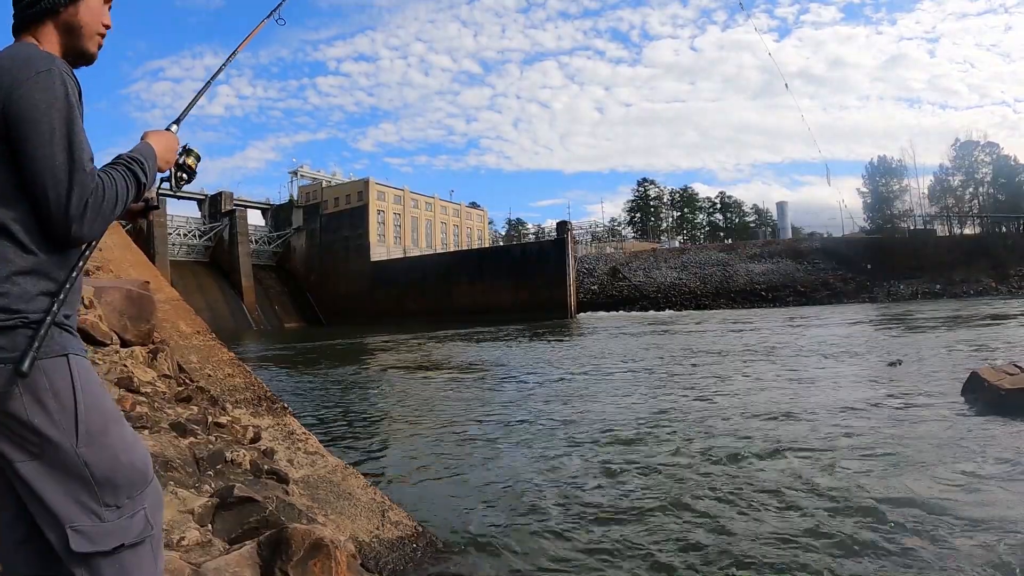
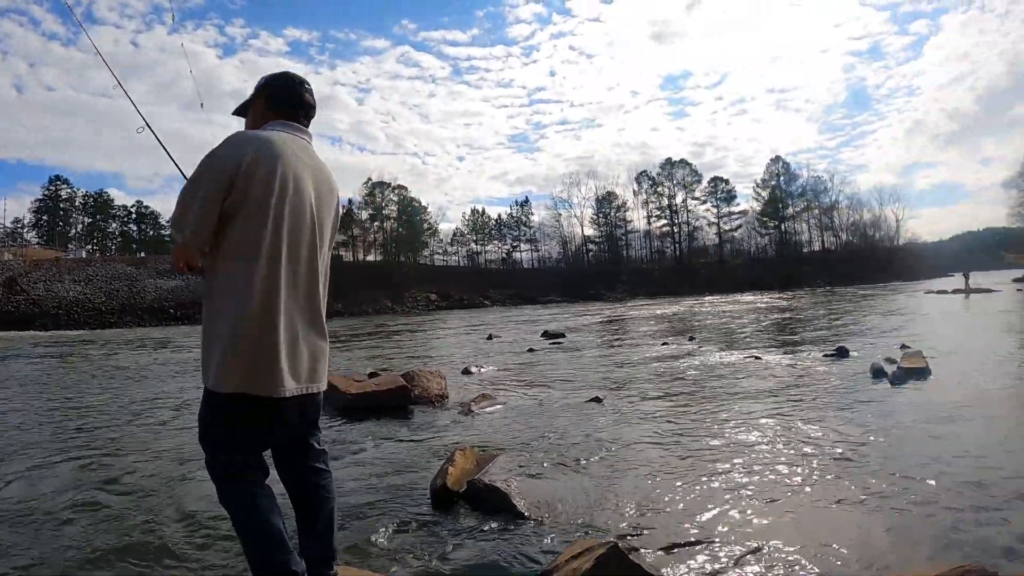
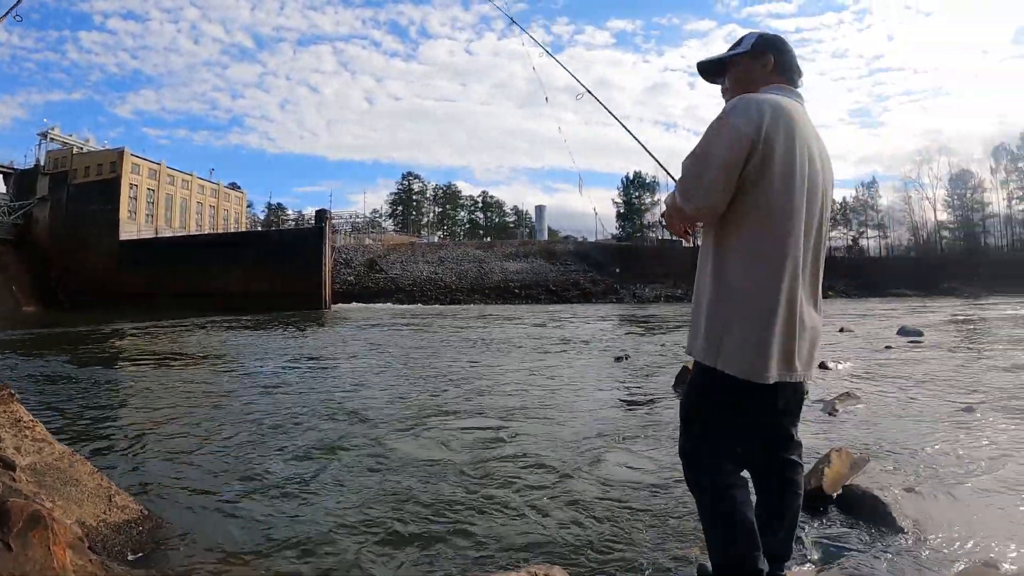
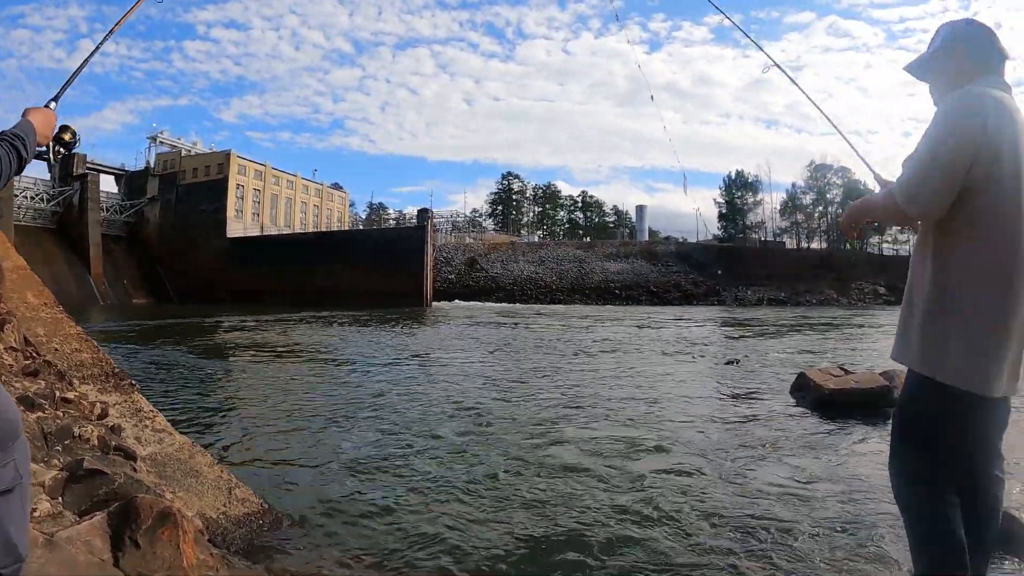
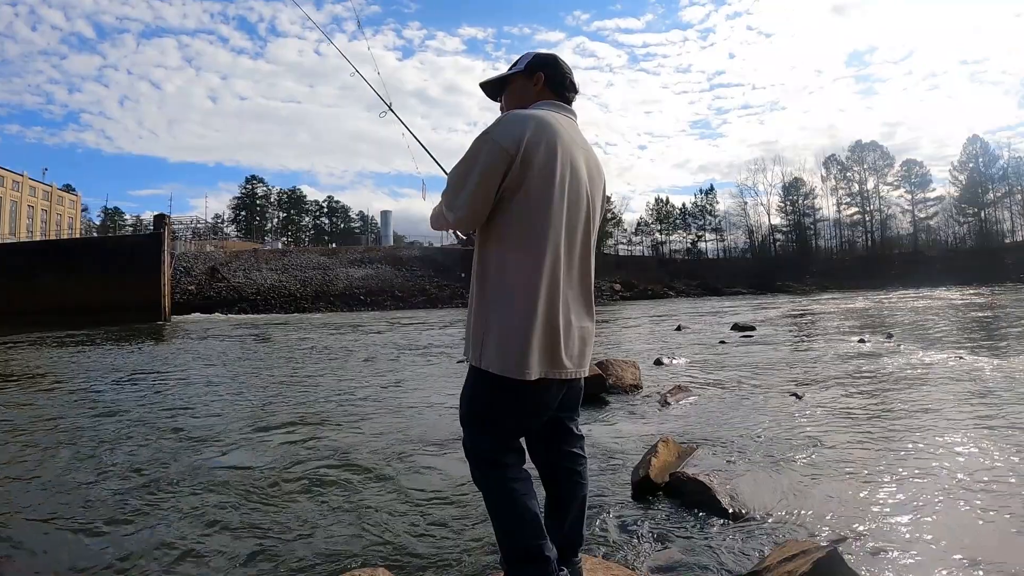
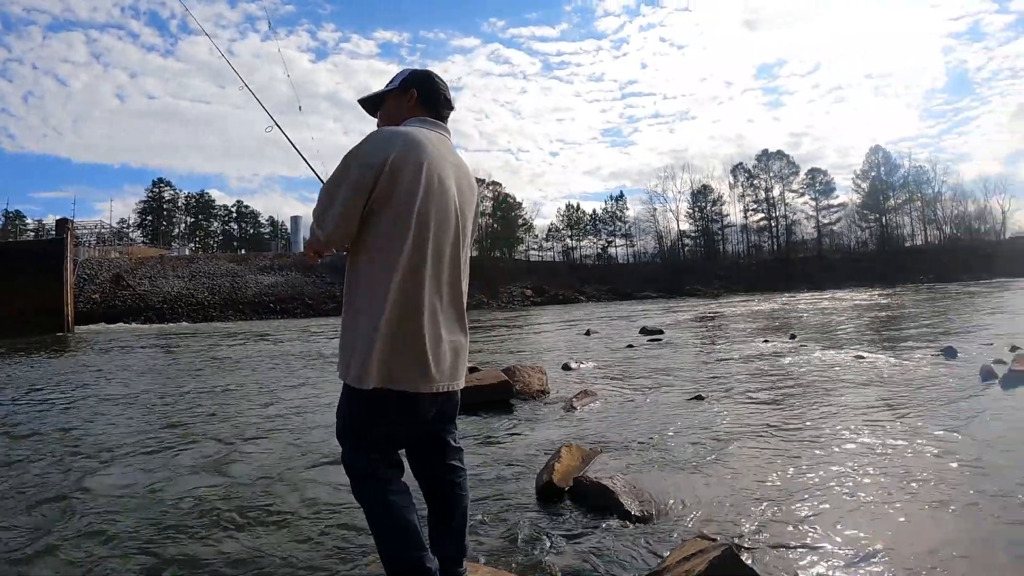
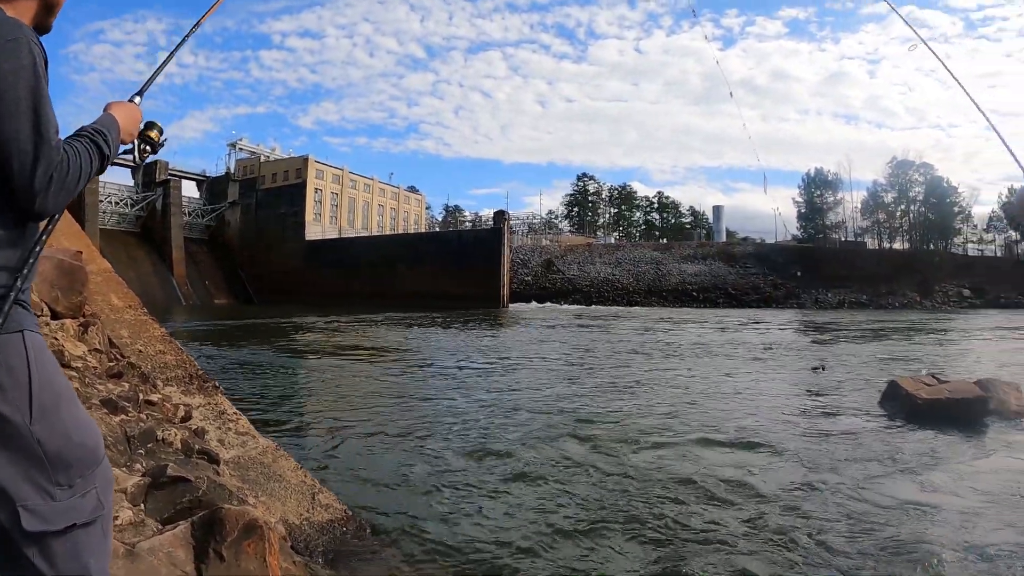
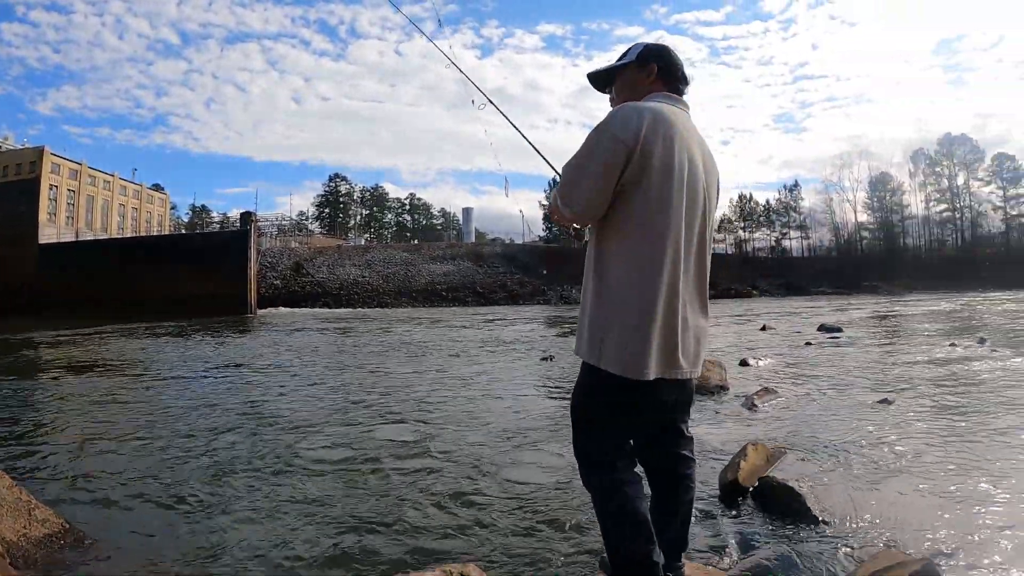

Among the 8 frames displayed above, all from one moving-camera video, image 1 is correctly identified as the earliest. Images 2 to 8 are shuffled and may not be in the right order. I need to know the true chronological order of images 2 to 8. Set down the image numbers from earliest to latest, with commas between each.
7, 4, 3, 8, 5, 6, 2
